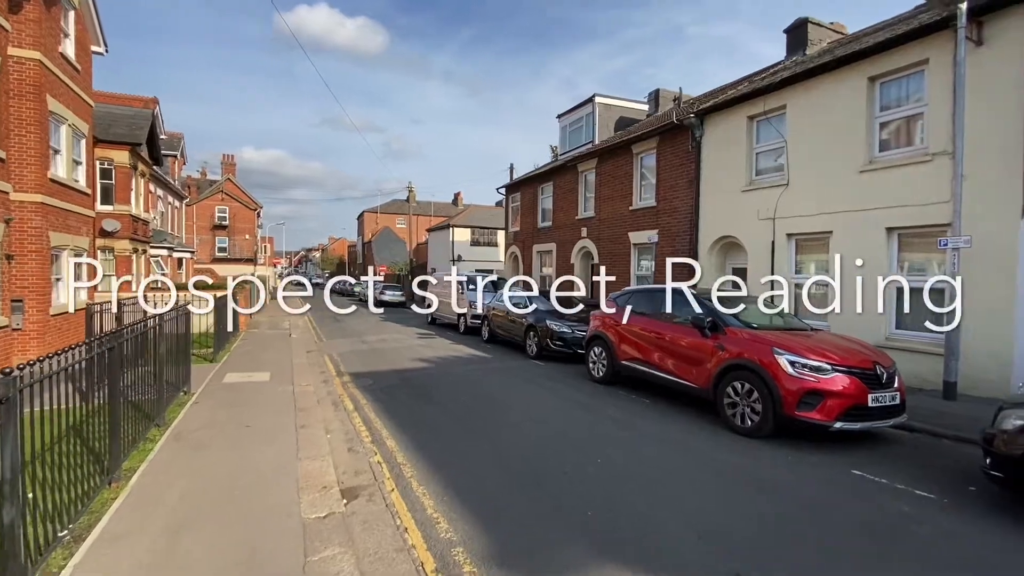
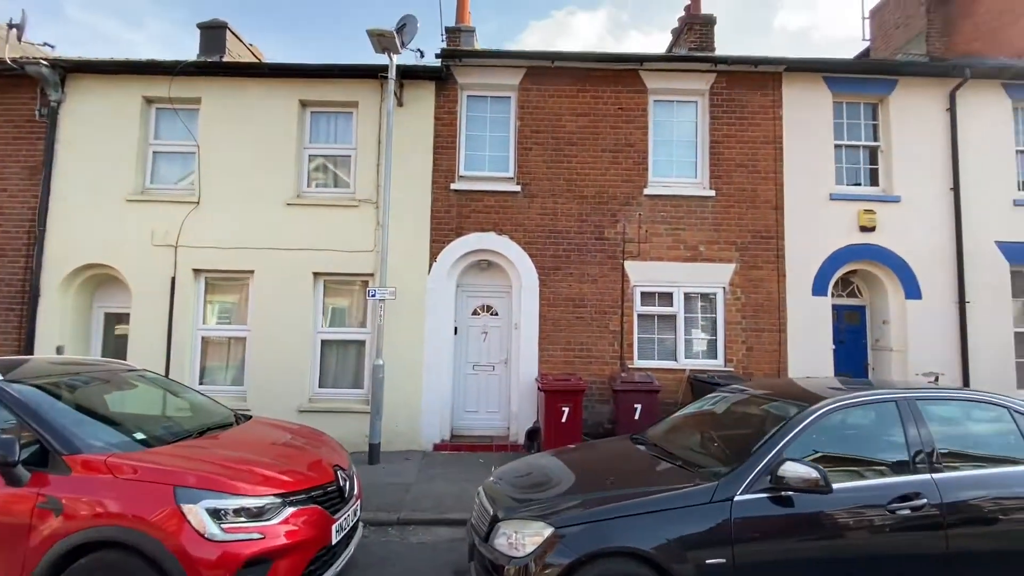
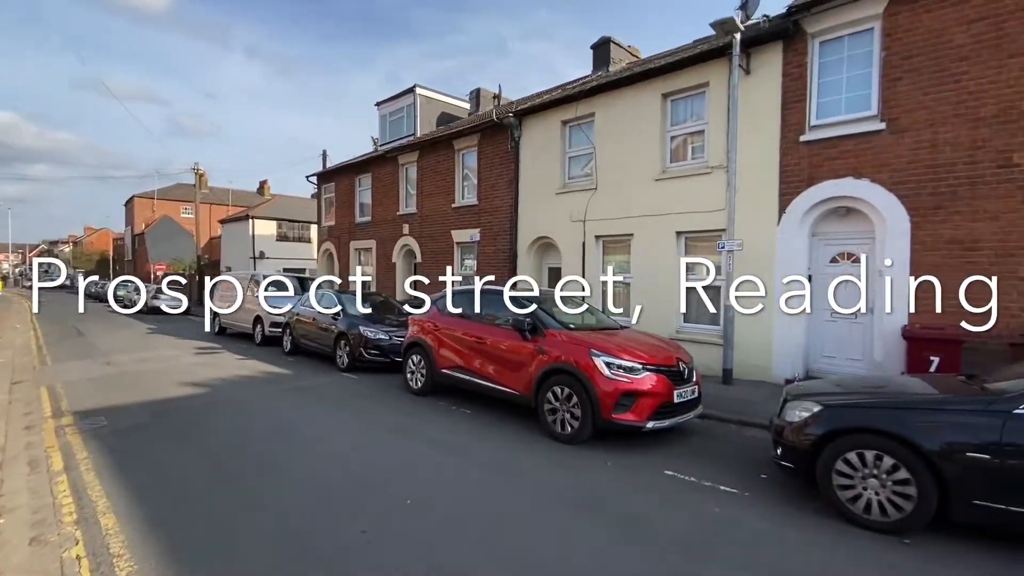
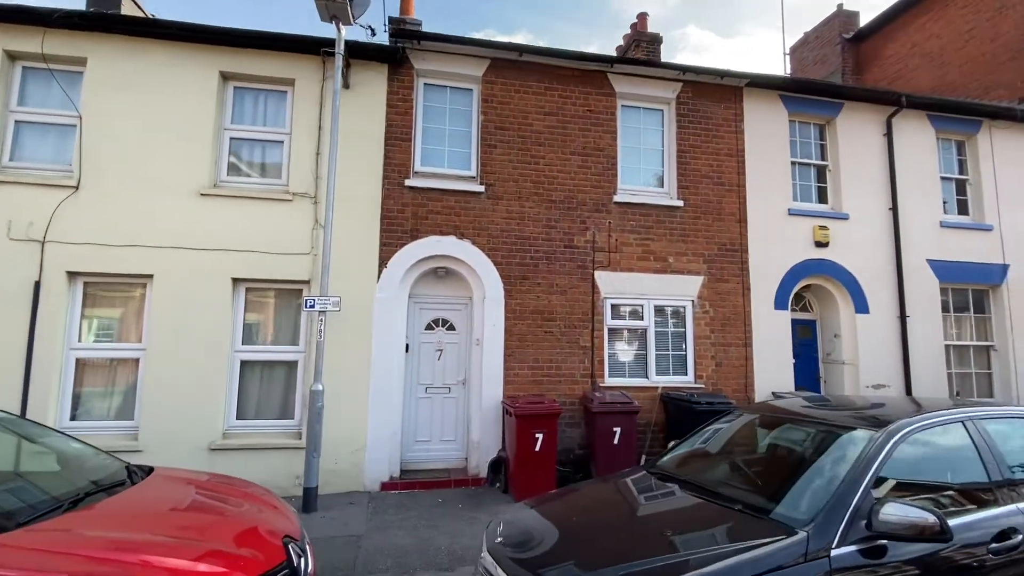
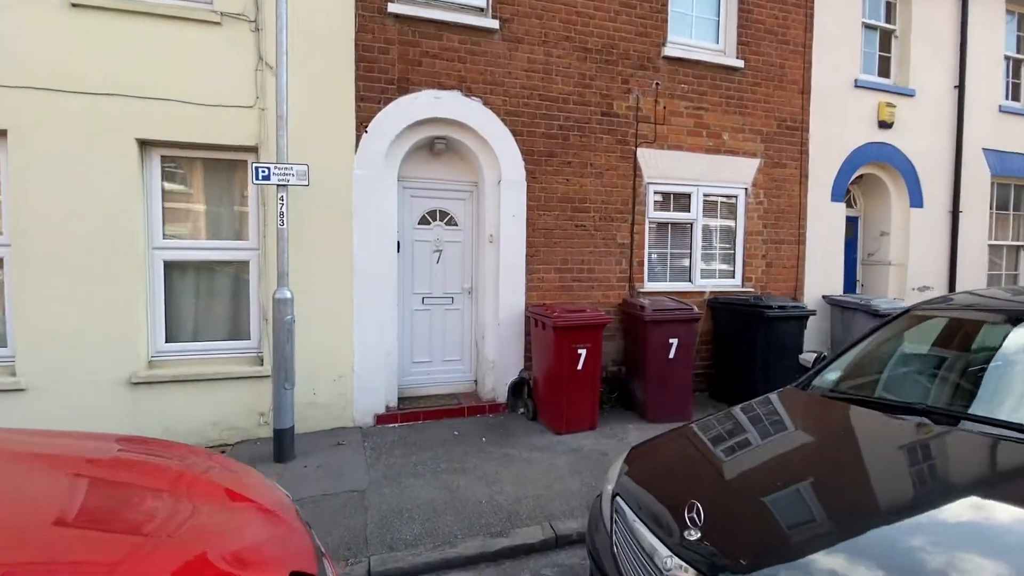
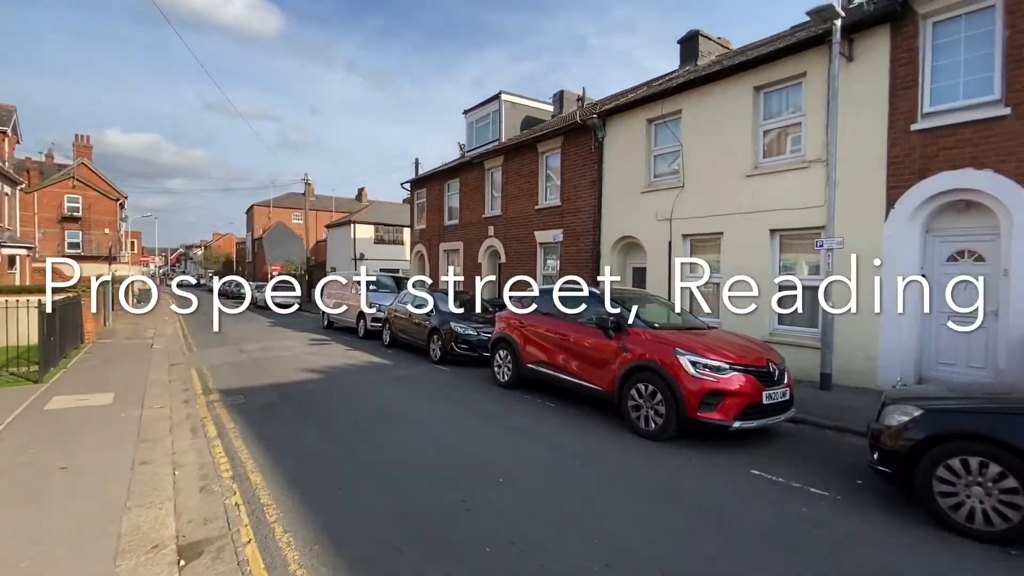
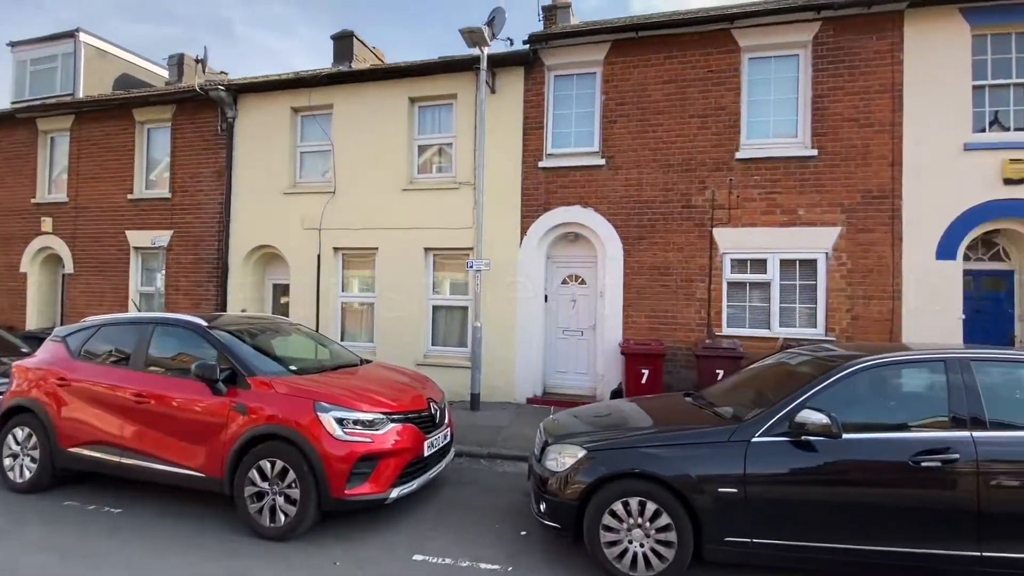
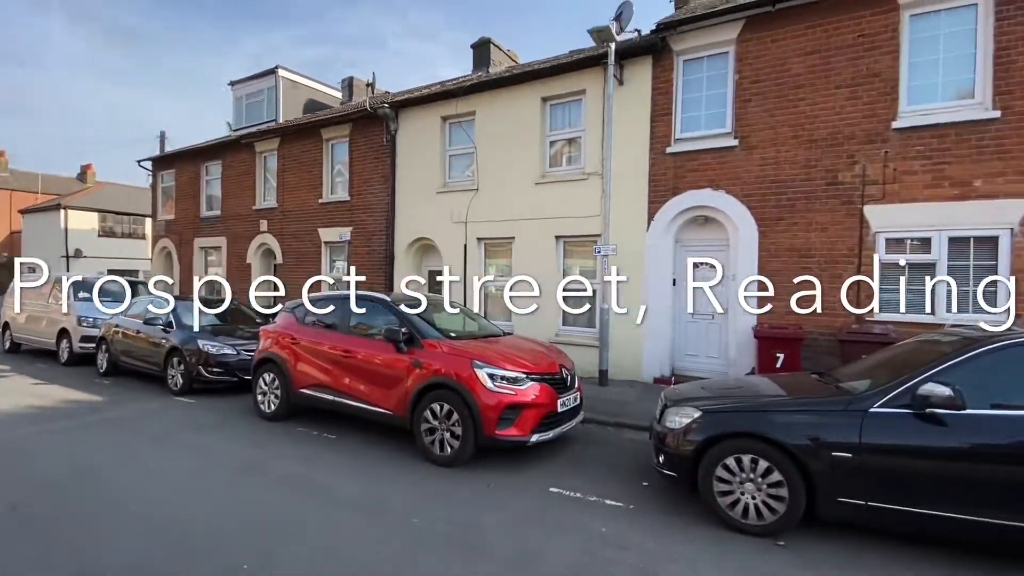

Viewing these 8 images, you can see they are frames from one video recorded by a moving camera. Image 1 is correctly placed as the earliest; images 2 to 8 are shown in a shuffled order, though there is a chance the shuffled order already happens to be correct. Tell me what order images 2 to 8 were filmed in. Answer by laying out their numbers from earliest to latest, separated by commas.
6, 3, 8, 7, 2, 4, 5
